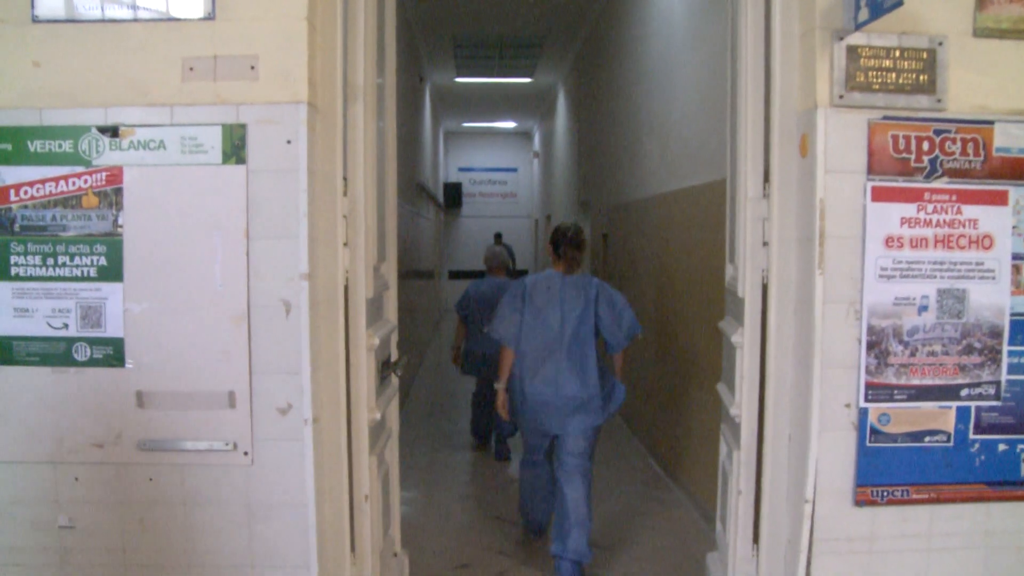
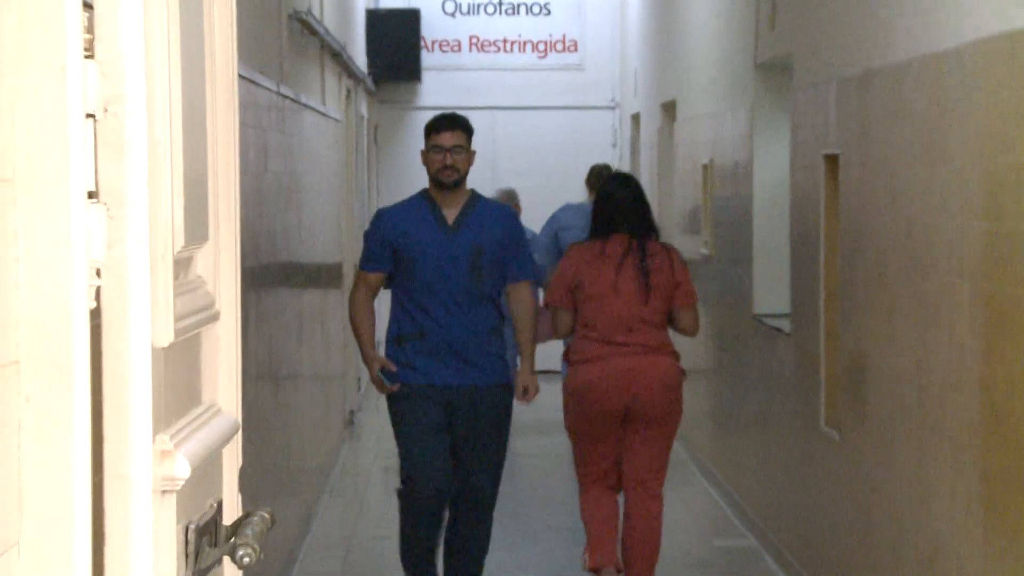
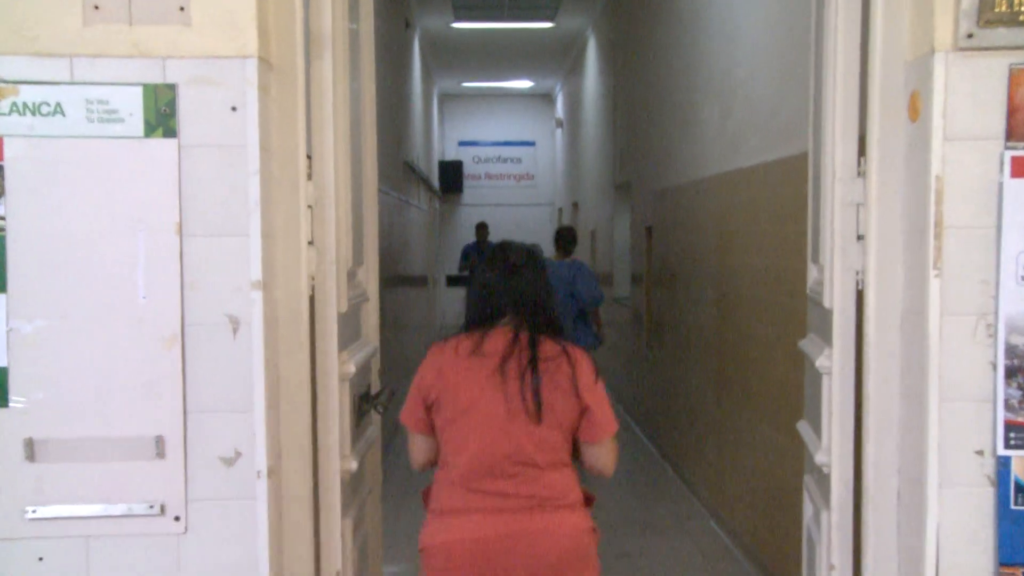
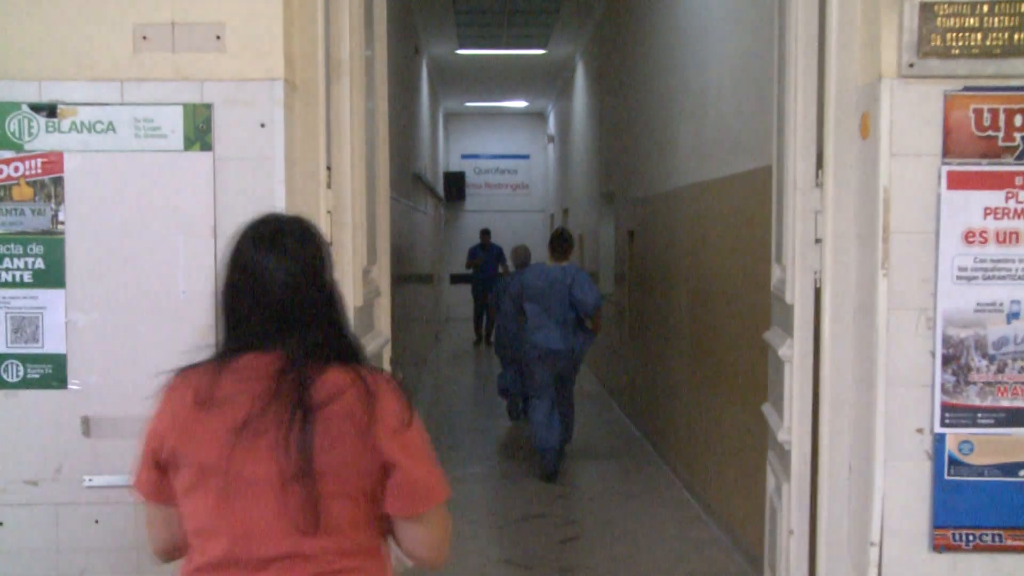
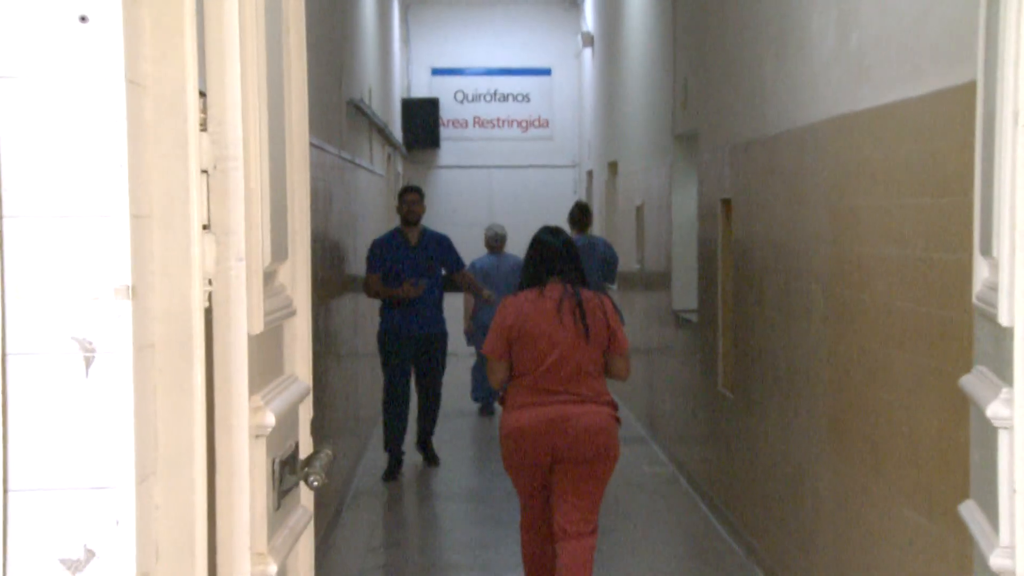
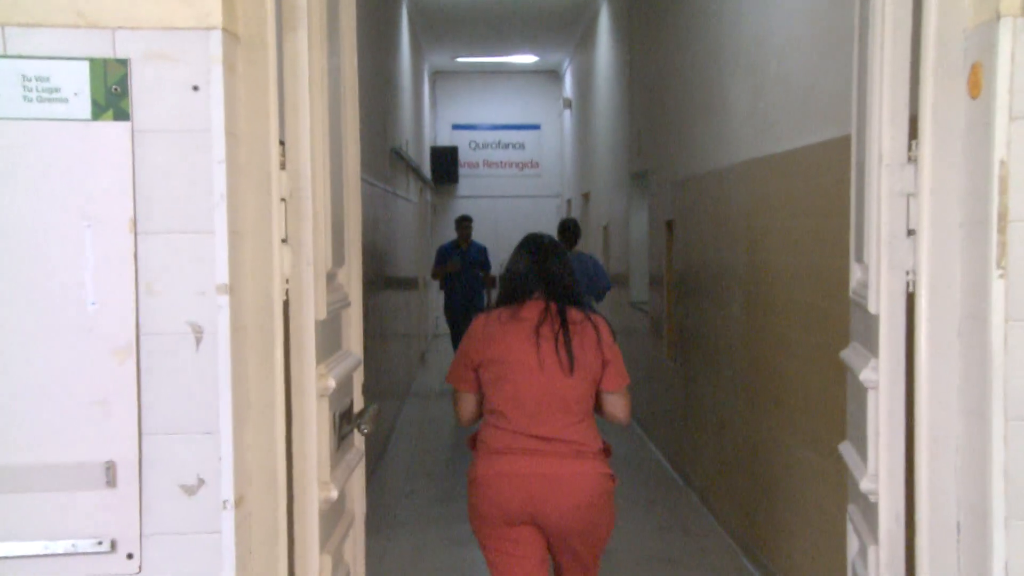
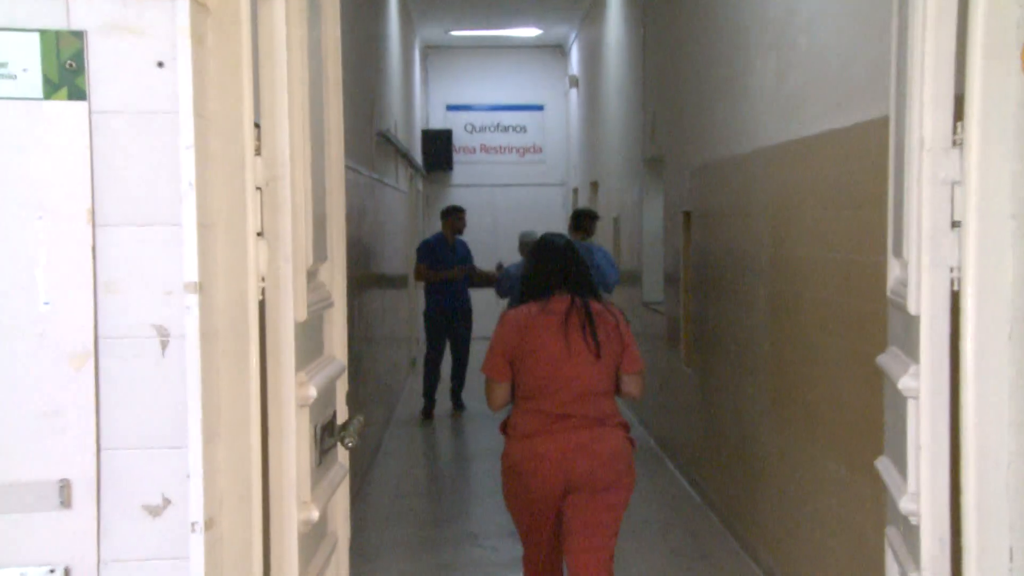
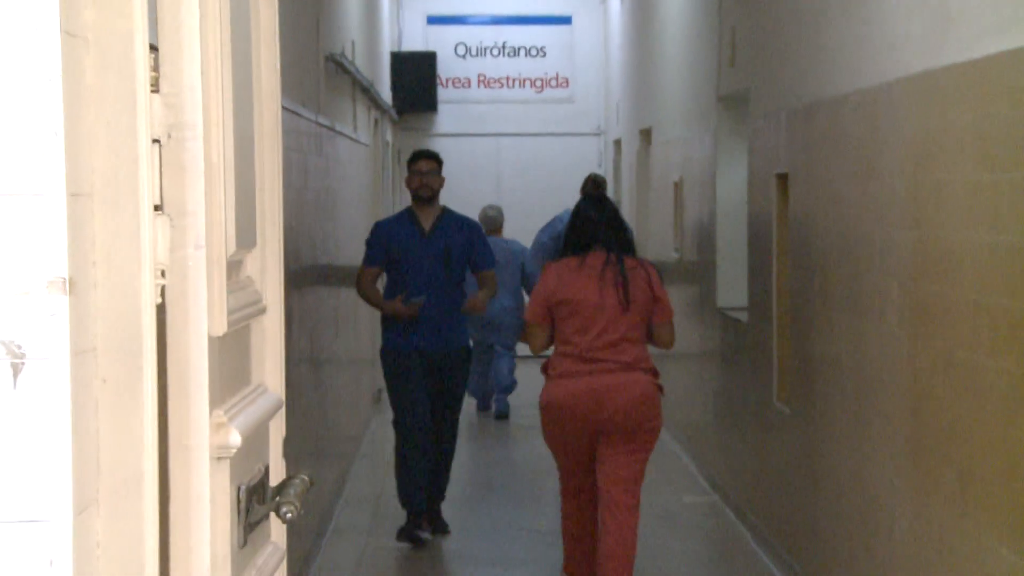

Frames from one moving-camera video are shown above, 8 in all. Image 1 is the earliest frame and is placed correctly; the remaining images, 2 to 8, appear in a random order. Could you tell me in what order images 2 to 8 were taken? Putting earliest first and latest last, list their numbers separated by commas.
4, 3, 6, 7, 5, 8, 2
